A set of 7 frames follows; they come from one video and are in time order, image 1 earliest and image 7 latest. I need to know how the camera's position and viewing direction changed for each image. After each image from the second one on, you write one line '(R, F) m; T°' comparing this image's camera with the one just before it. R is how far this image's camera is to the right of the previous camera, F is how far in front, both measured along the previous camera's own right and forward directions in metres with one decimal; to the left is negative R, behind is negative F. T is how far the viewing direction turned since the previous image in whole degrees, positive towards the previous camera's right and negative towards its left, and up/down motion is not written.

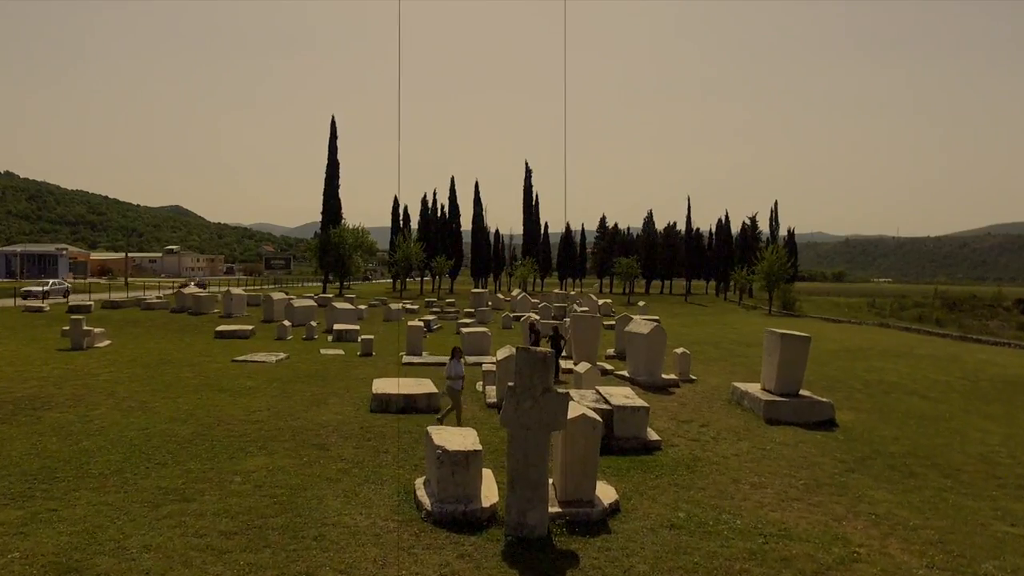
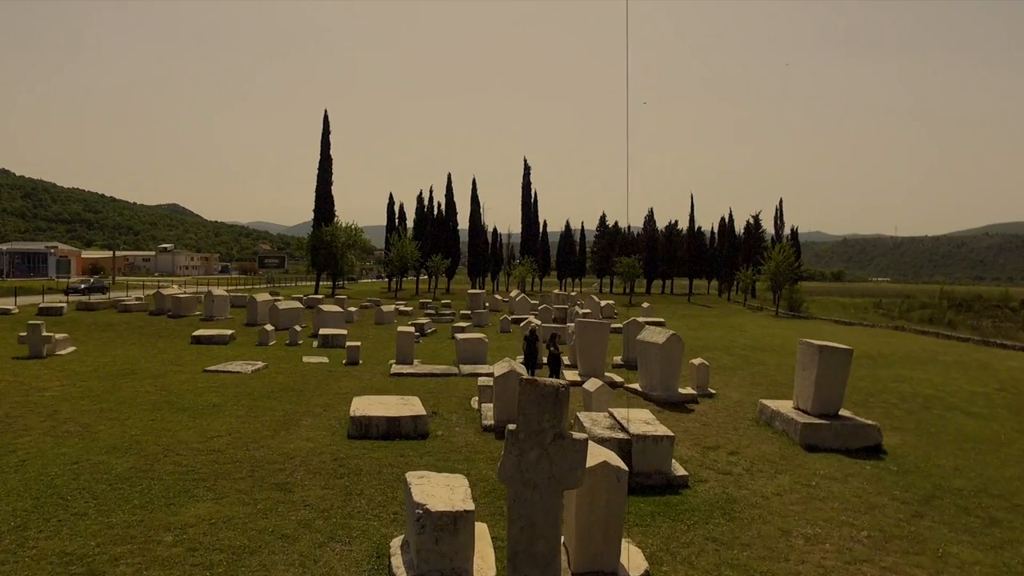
(0.0, +1.4) m; 0°
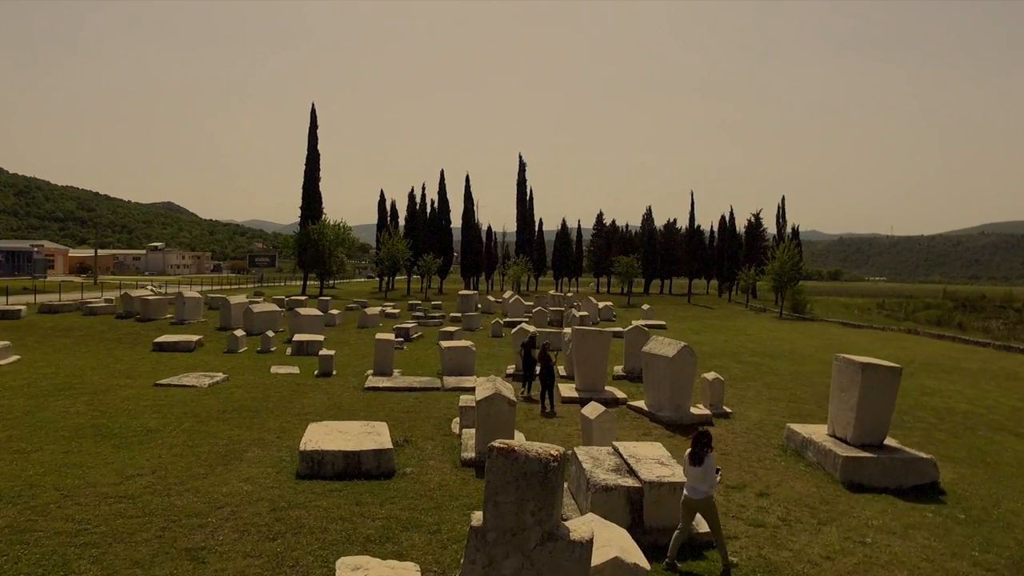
(+0.1, +1.5) m; 0°
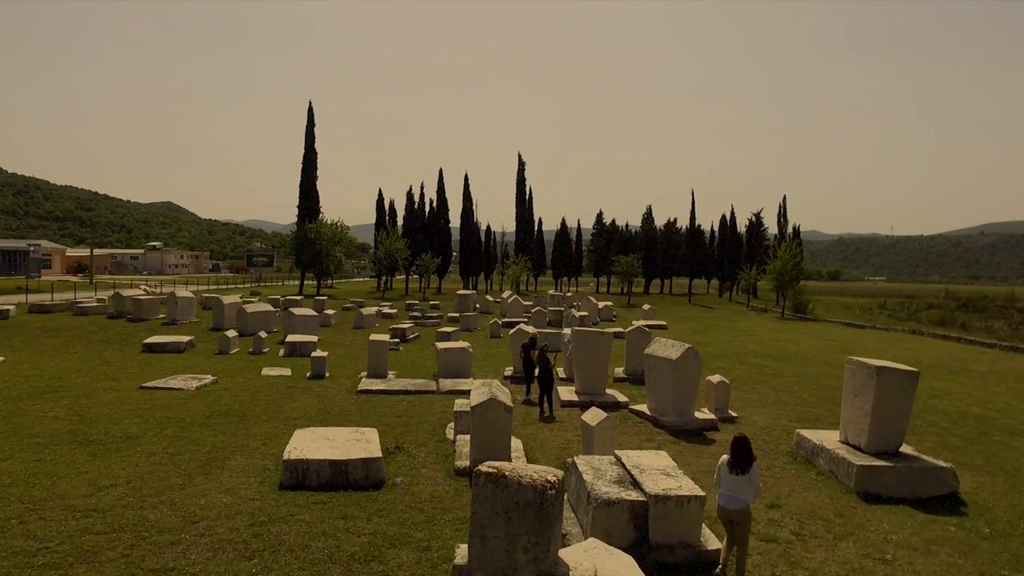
(0.0, +0.4) m; 0°
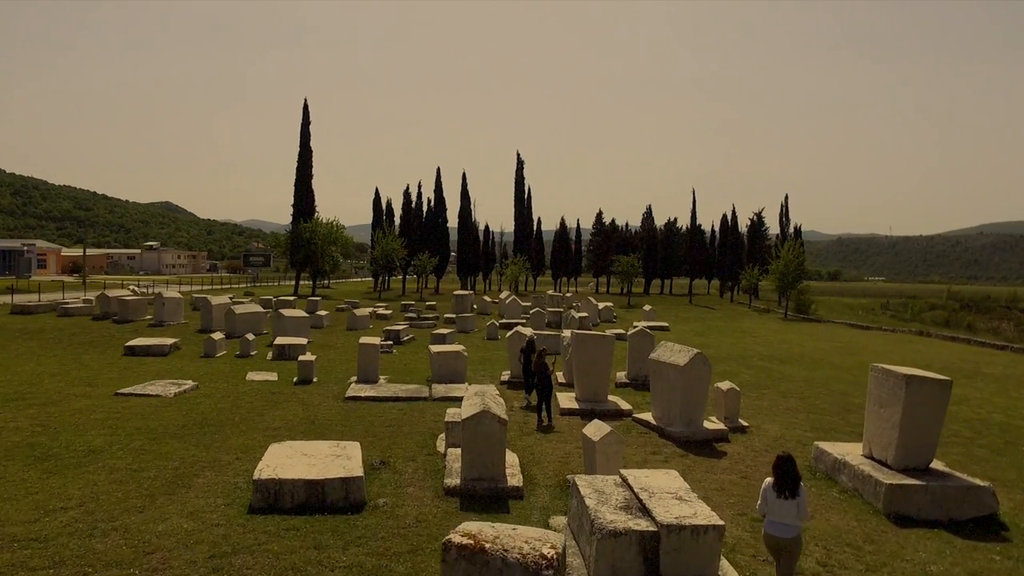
(0.0, +0.7) m; 0°
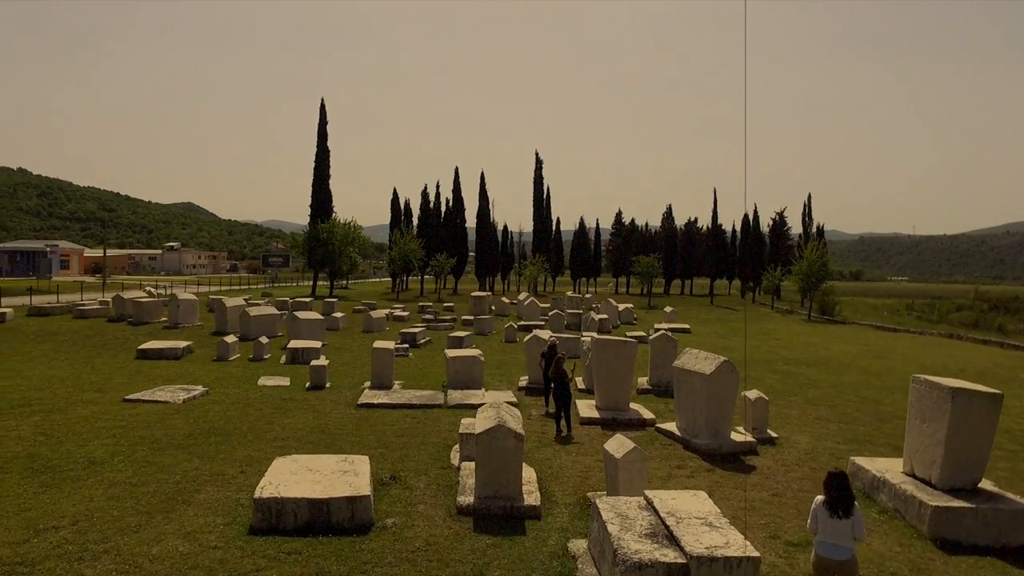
(0.0, +0.4) m; -1°
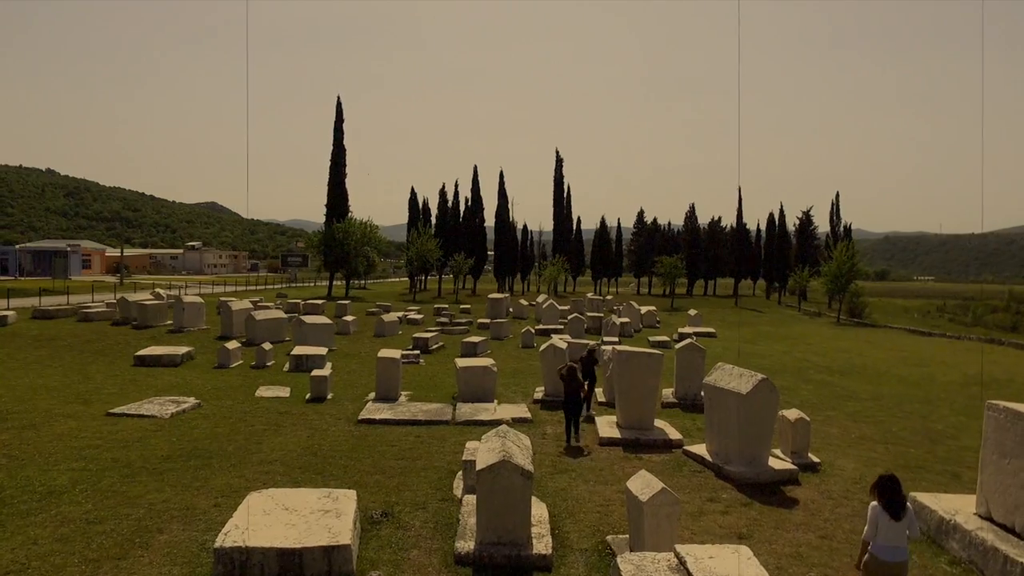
(+0.1, +0.9) m; -1°
